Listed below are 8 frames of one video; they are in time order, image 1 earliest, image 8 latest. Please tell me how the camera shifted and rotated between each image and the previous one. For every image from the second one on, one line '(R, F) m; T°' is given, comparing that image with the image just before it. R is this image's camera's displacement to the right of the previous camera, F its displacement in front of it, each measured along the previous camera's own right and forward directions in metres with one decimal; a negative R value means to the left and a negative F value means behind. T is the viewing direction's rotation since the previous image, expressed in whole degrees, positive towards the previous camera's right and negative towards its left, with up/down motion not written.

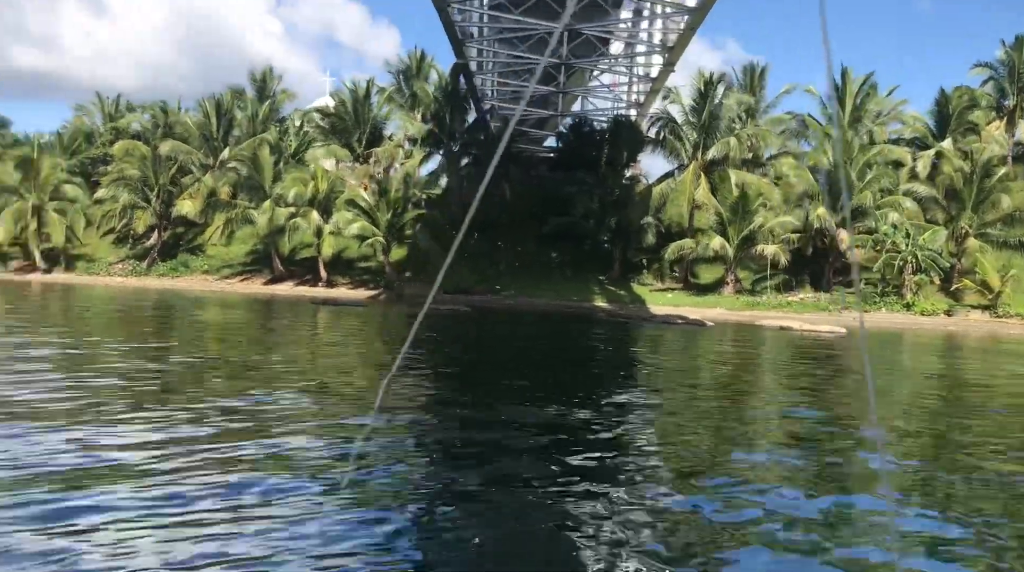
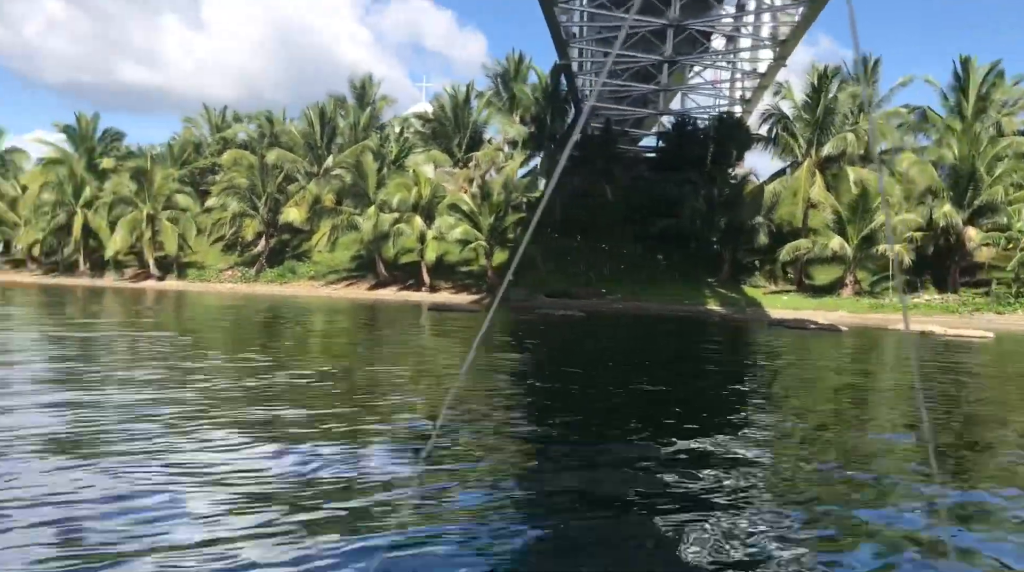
(-0.2, +0.3) m; -5°
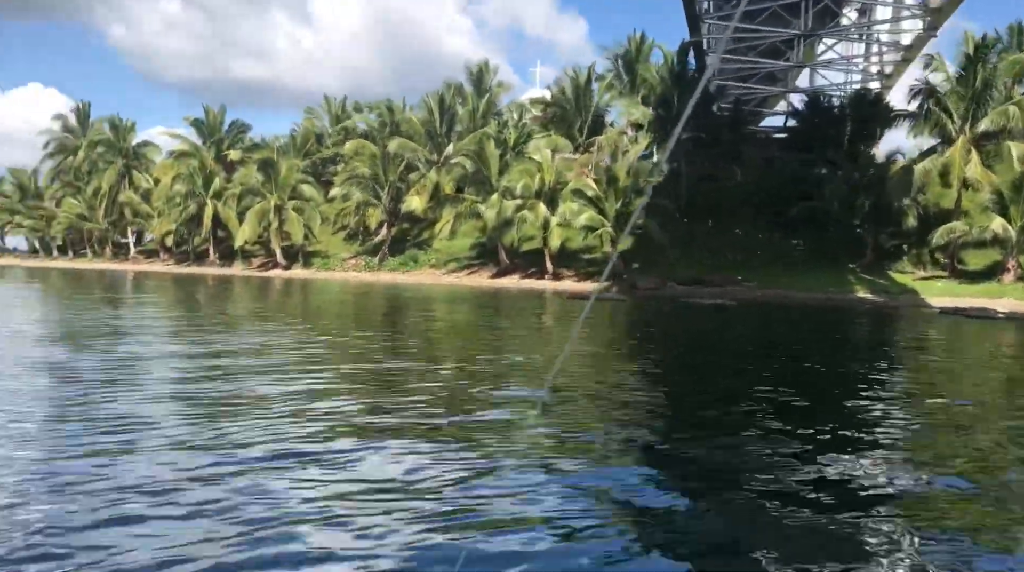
(-0.3, +0.6) m; -6°
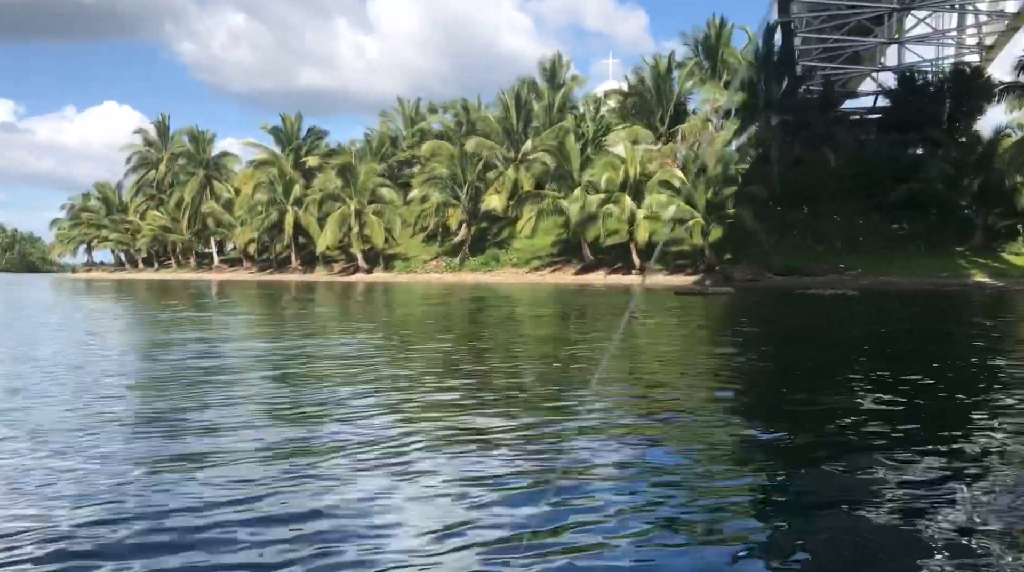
(-0.3, +0.6) m; -4°
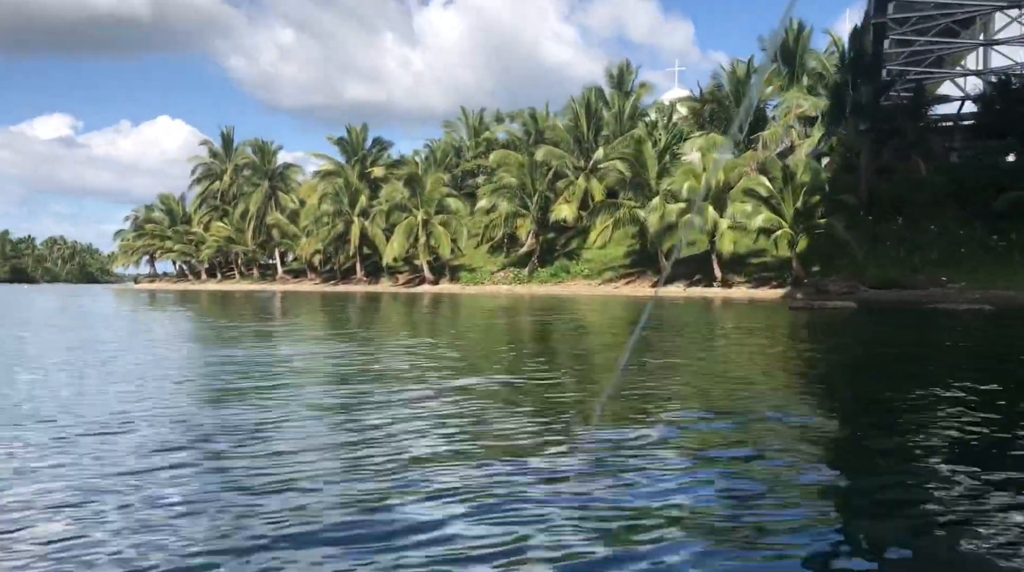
(-0.7, +0.7) m; -3°
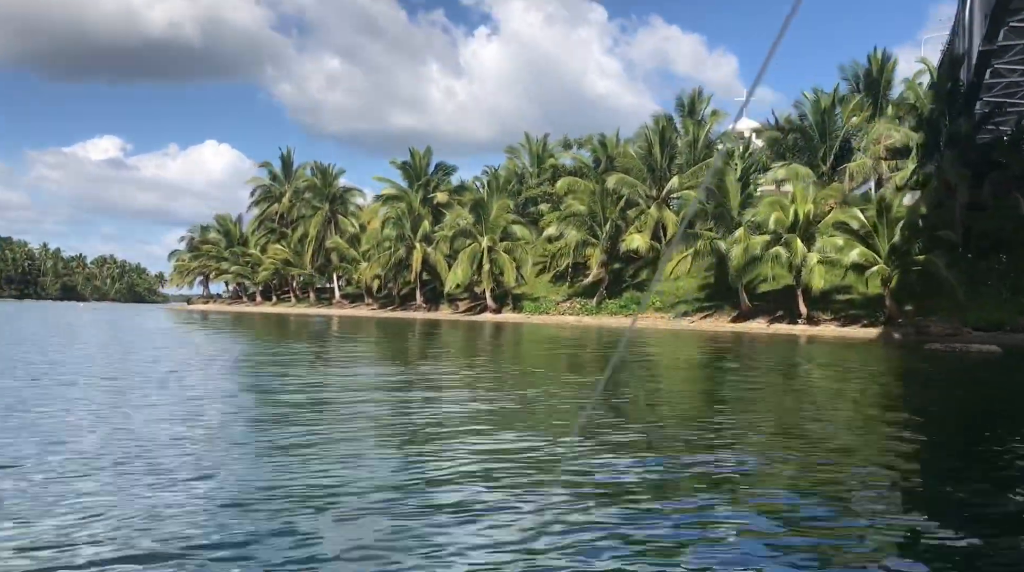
(-0.8, +1.0) m; -2°
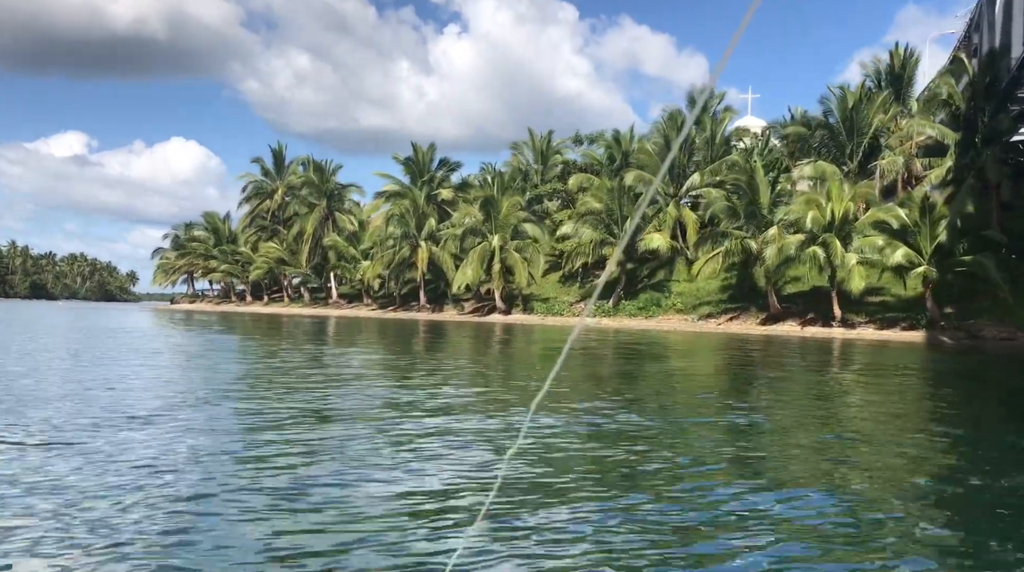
(-1.3, +1.2) m; +2°
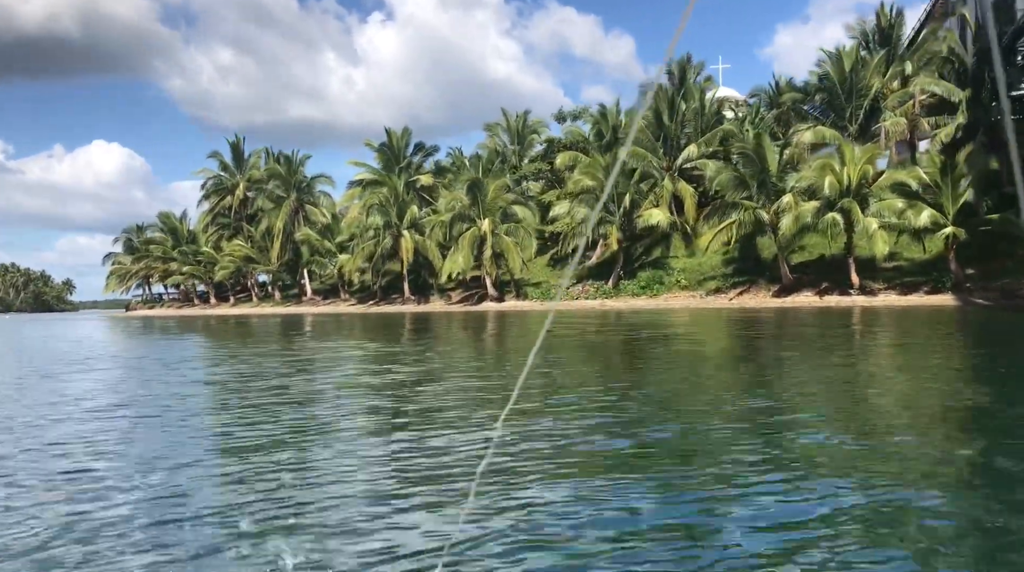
(-1.6, +1.2) m; +3°
